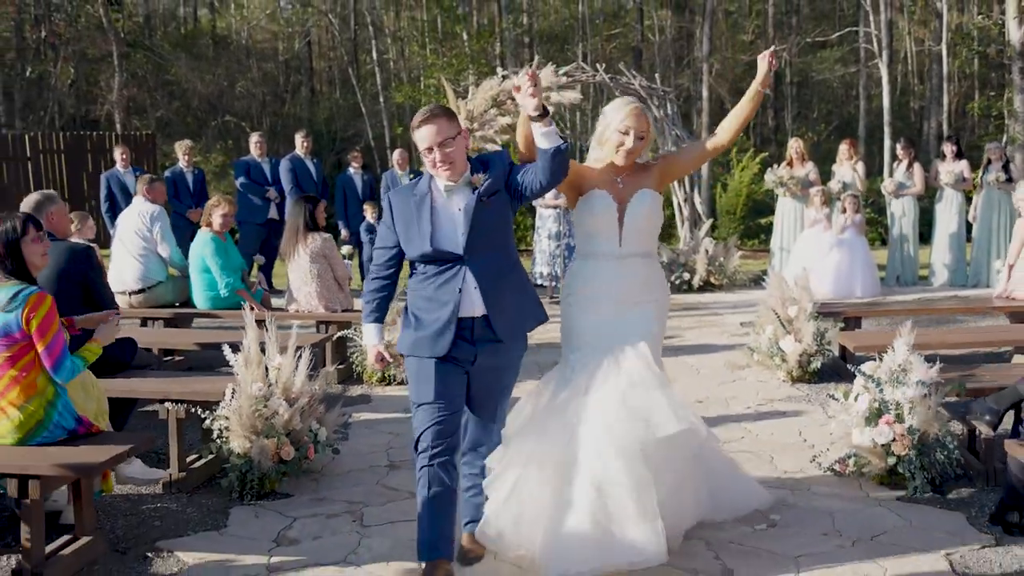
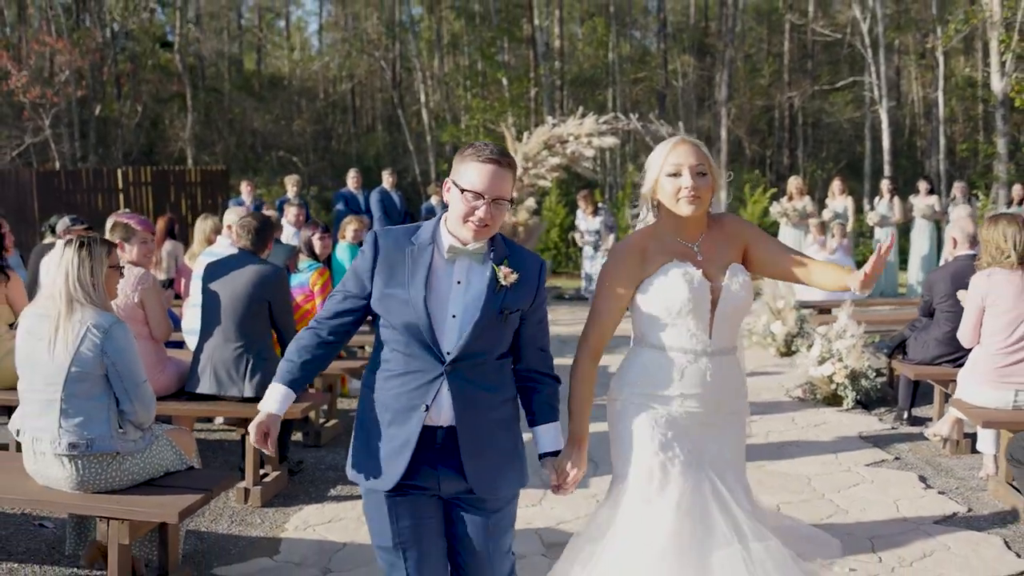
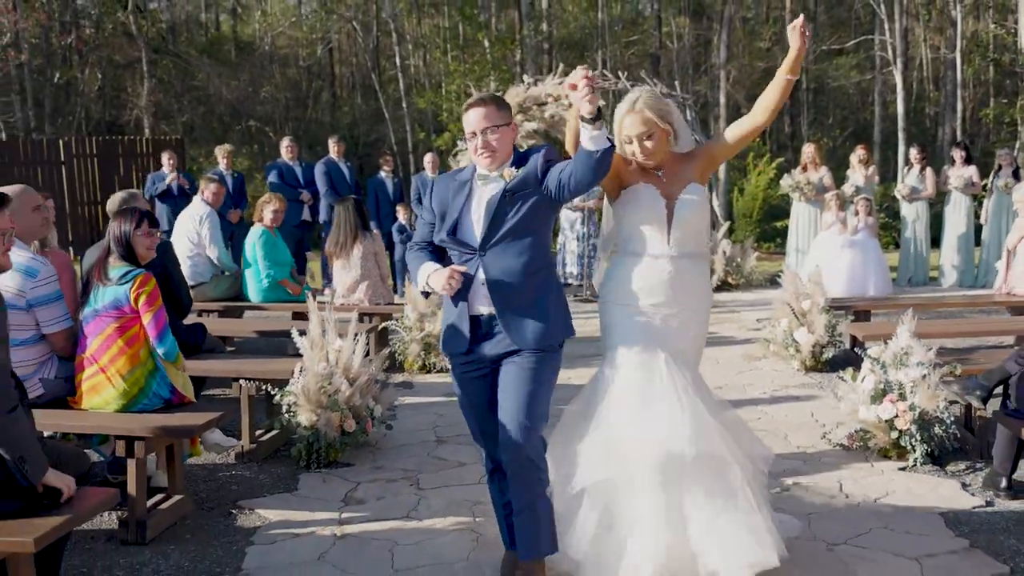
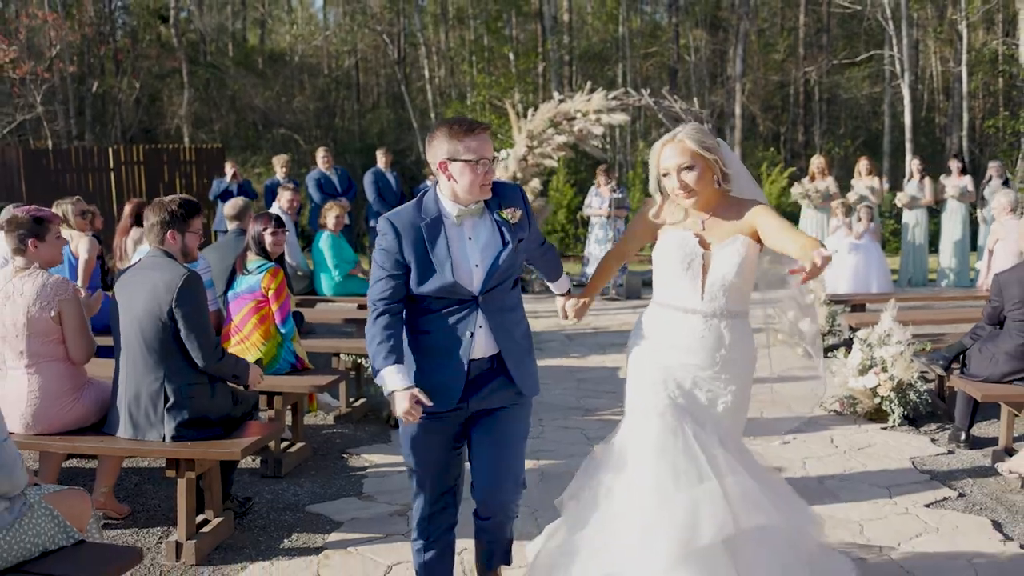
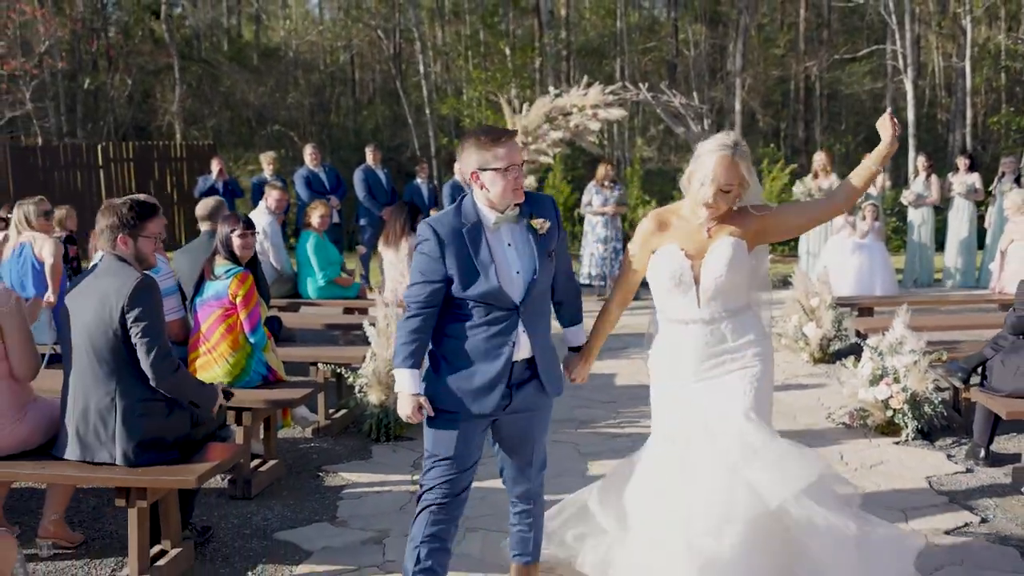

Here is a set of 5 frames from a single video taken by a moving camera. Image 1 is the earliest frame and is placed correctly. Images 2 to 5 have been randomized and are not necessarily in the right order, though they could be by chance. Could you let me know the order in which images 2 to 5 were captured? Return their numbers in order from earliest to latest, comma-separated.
3, 5, 4, 2
